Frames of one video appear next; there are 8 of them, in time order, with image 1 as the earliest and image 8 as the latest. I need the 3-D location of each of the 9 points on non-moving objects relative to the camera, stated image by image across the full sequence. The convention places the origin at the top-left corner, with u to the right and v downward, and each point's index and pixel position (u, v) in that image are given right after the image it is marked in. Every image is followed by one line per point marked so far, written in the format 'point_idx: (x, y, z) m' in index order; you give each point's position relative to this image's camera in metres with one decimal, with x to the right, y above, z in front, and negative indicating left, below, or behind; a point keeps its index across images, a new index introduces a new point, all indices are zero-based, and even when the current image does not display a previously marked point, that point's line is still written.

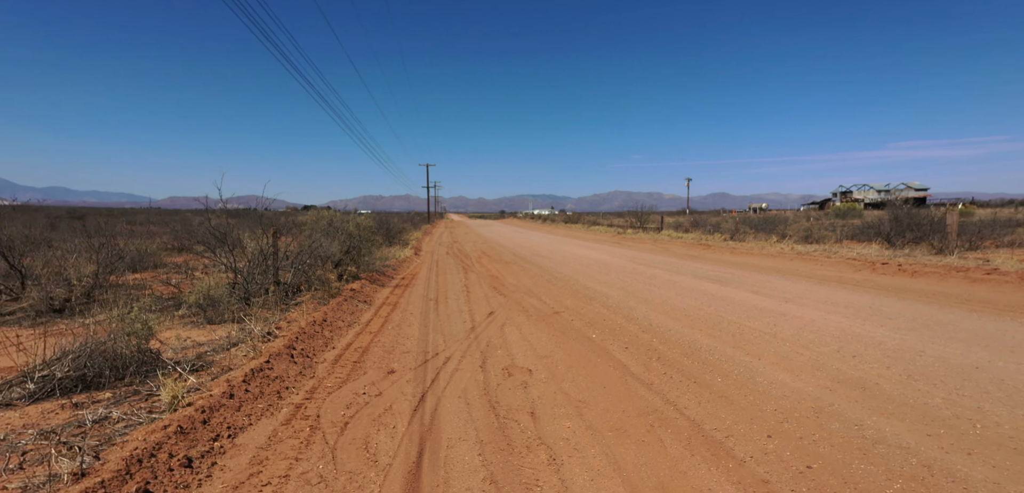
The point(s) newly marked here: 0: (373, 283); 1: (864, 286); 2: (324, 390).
0: (-3.5, -1.0, +11.3) m
1: (+7.8, -0.9, +10.0) m
2: (-1.8, -1.4, +4.4) m
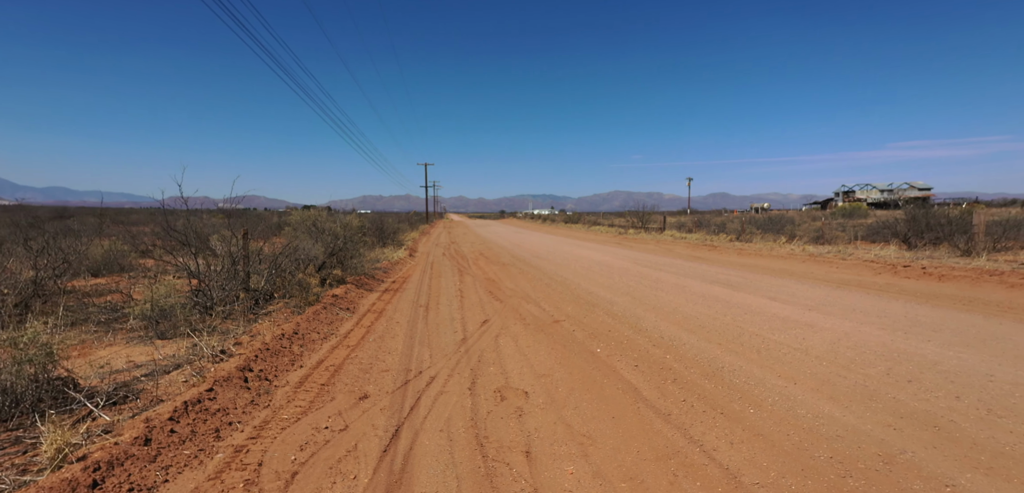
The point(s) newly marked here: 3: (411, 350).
0: (-3.6, -1.0, +10.5) m
1: (+7.7, -0.9, +9.3) m
2: (-1.9, -1.4, +3.7) m
3: (-1.4, -1.5, +6.4) m
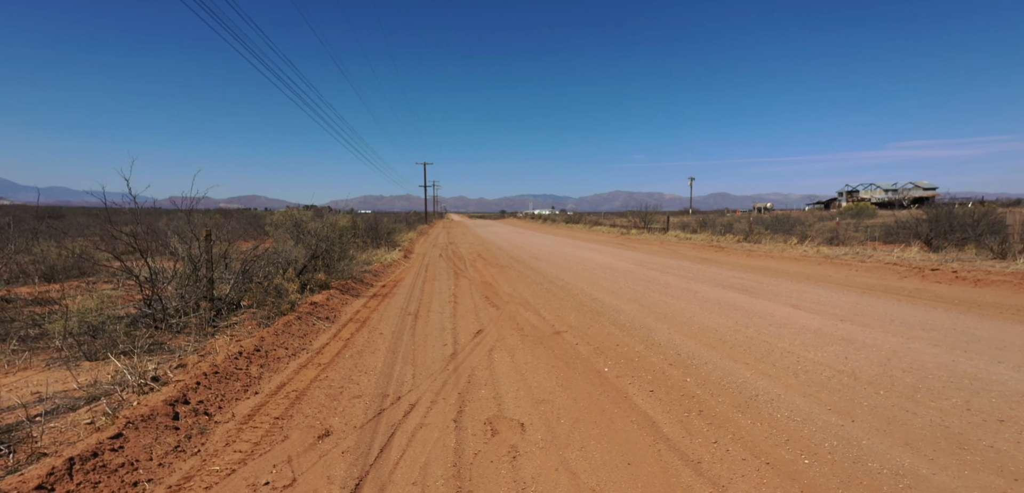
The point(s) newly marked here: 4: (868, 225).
0: (-3.6, -1.0, +9.7) m
1: (+7.6, -1.0, +8.4) m
2: (-2.0, -1.5, +2.9) m
3: (-1.5, -1.5, +5.6) m
4: (+15.6, +0.9, +19.8) m
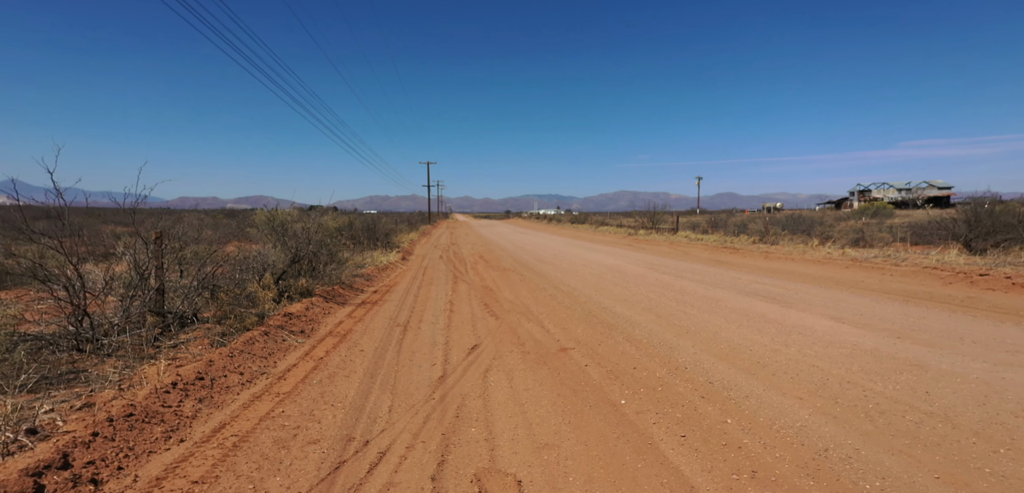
0: (-3.6, -1.1, +8.8) m
1: (+7.6, -1.0, +7.4) m
2: (-2.0, -1.5, +1.9) m
3: (-1.5, -1.6, +4.7) m
4: (+15.7, +0.9, +18.6) m
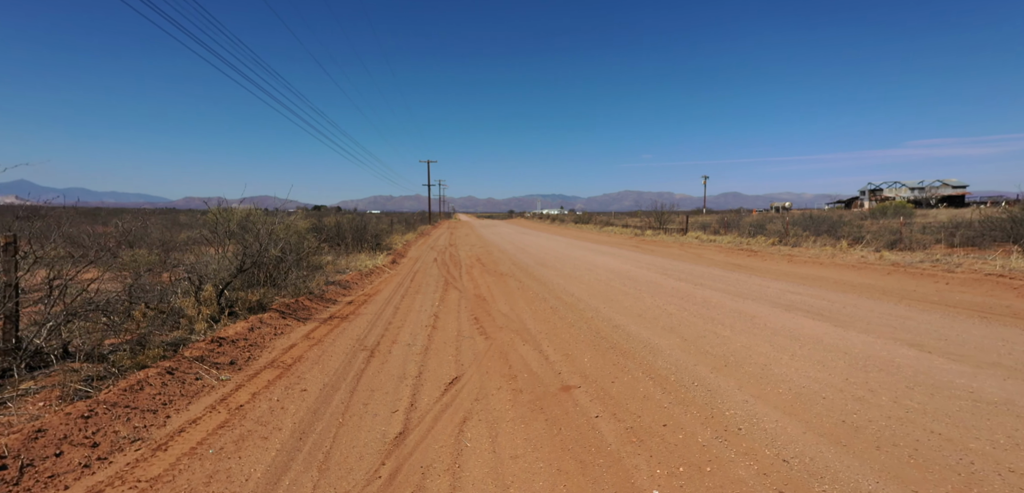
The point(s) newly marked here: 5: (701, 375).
0: (-3.7, -1.2, +7.4) m
1: (+7.5, -1.1, +5.9) m
2: (-2.2, -1.6, +0.5) m
3: (-1.7, -1.6, +3.2) m
4: (+15.7, +0.8, +17.0) m
5: (+2.1, -1.4, +5.0) m
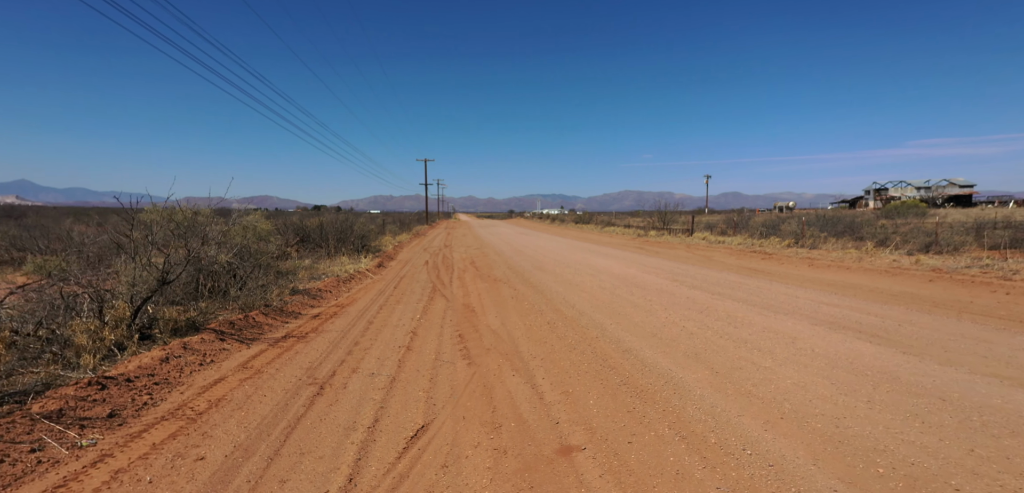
0: (-3.9, -1.3, +6.0) m
1: (+7.3, -1.2, +4.5) m
2: (-2.3, -1.7, -0.9) m
3: (-1.8, -1.7, +1.8) m
4: (+15.5, +0.7, +15.7) m
5: (+1.9, -1.5, +3.6) m
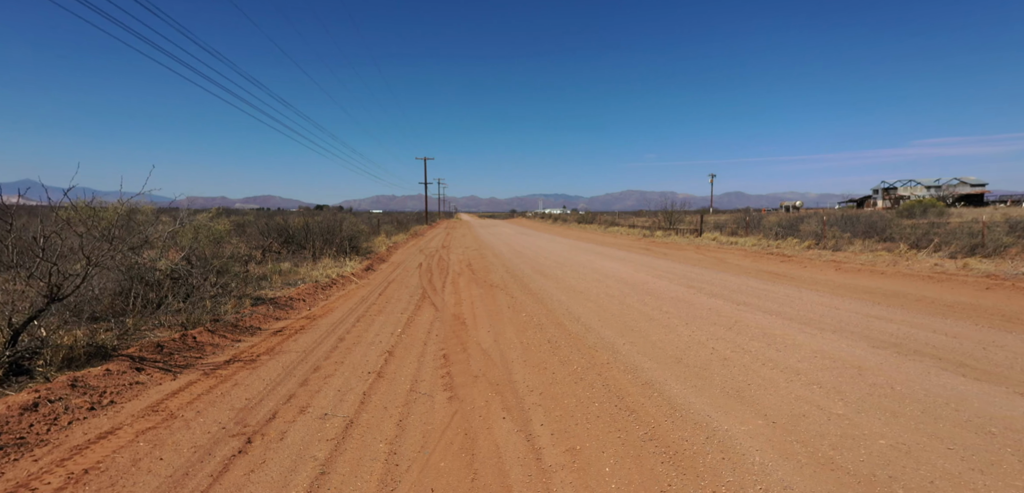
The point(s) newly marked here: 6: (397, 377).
0: (-4.0, -1.3, +4.8) m
1: (+7.2, -1.3, +3.2) m
2: (-2.5, -1.8, -2.2) m
3: (-1.9, -1.8, +0.6) m
4: (+15.4, +0.7, +14.3) m
5: (+1.8, -1.5, +2.3) m
6: (-1.5, -1.6, +5.9) m
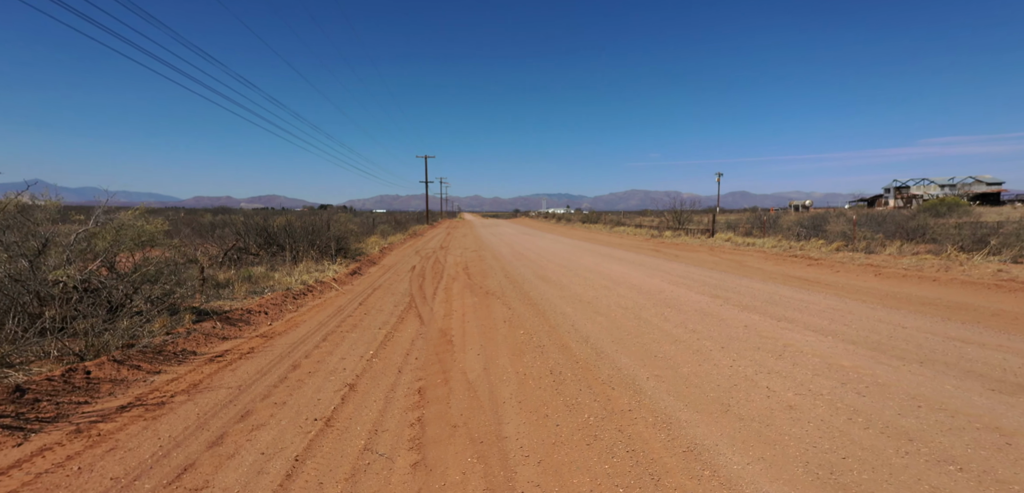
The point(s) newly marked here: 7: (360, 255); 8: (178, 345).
0: (-4.1, -1.4, +3.3) m
1: (+7.1, -1.3, +1.7) m
2: (-2.6, -1.9, -3.6) m
3: (-2.1, -1.9, -0.9) m
4: (+15.4, +0.6, +12.8) m
5: (+1.7, -1.6, +0.9) m
6: (-1.6, -1.7, +4.5) m
7: (-6.3, -0.2, +18.9) m
8: (-4.4, -1.2, +6.0) m
